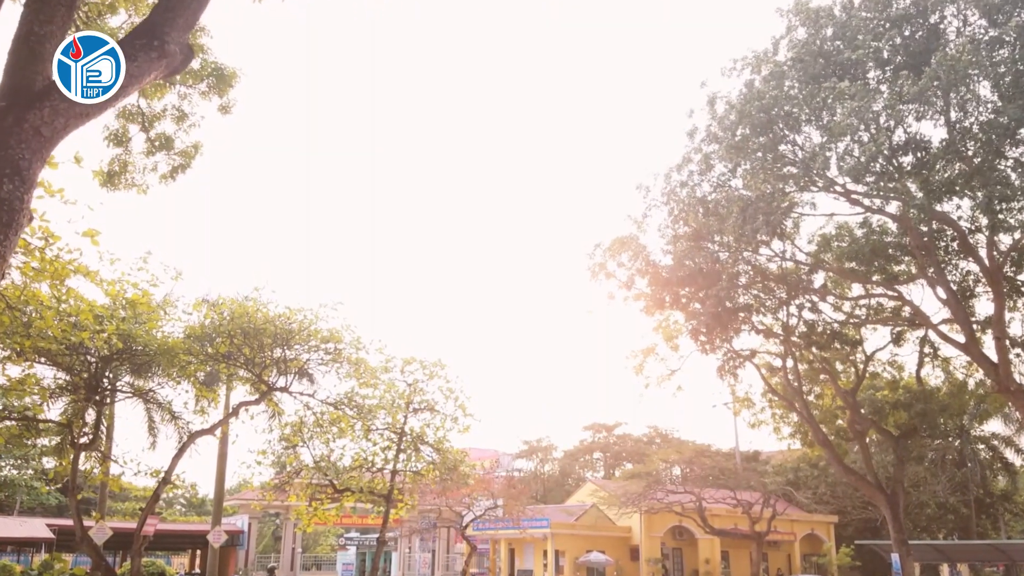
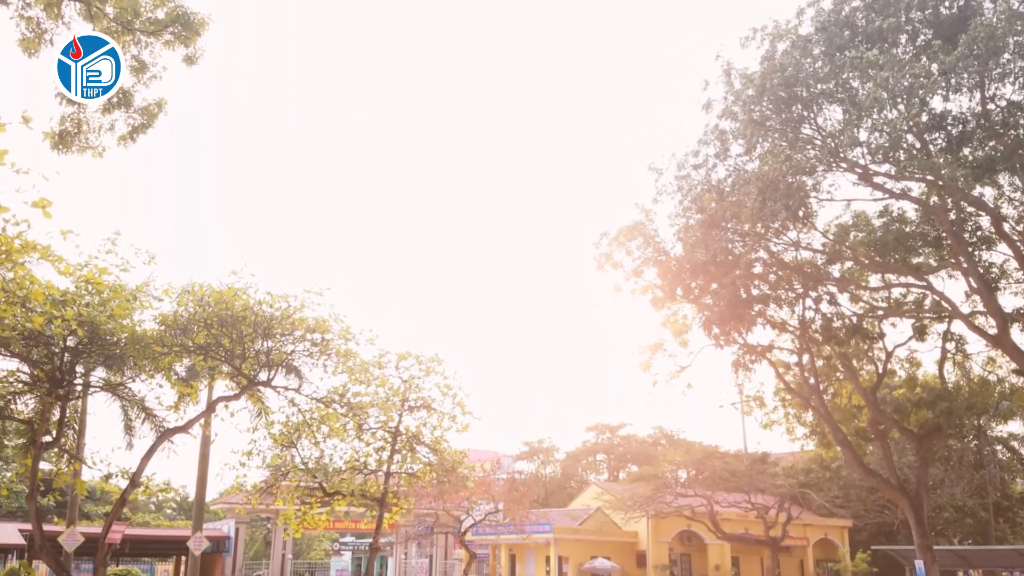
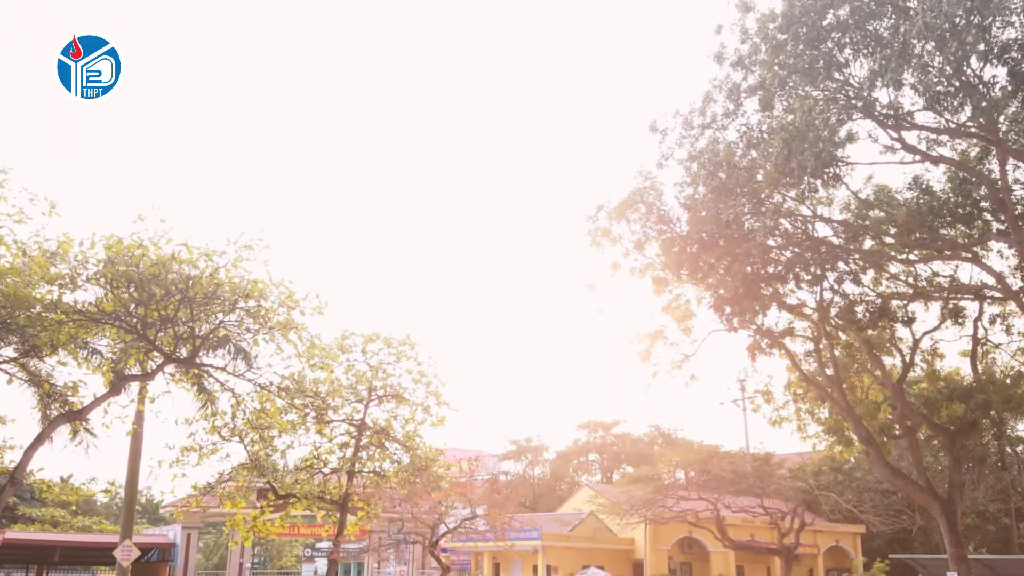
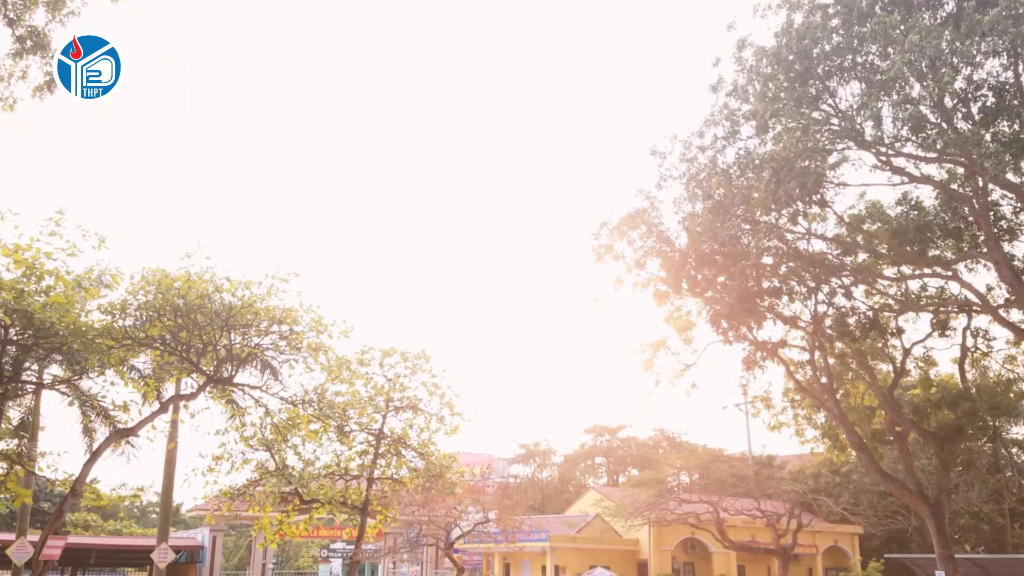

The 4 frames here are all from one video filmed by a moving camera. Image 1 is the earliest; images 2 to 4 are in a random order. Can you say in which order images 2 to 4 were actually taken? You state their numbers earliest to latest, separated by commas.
2, 4, 3
